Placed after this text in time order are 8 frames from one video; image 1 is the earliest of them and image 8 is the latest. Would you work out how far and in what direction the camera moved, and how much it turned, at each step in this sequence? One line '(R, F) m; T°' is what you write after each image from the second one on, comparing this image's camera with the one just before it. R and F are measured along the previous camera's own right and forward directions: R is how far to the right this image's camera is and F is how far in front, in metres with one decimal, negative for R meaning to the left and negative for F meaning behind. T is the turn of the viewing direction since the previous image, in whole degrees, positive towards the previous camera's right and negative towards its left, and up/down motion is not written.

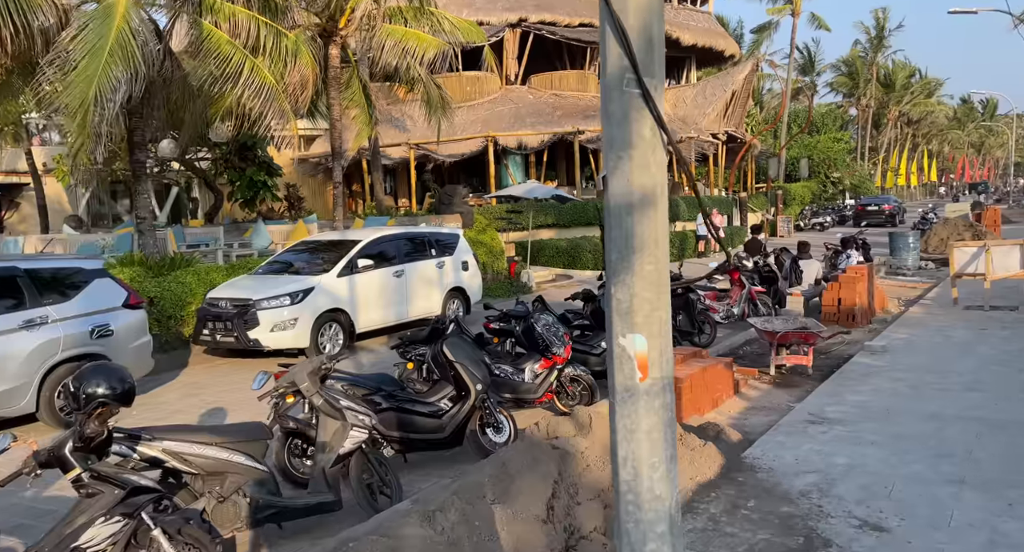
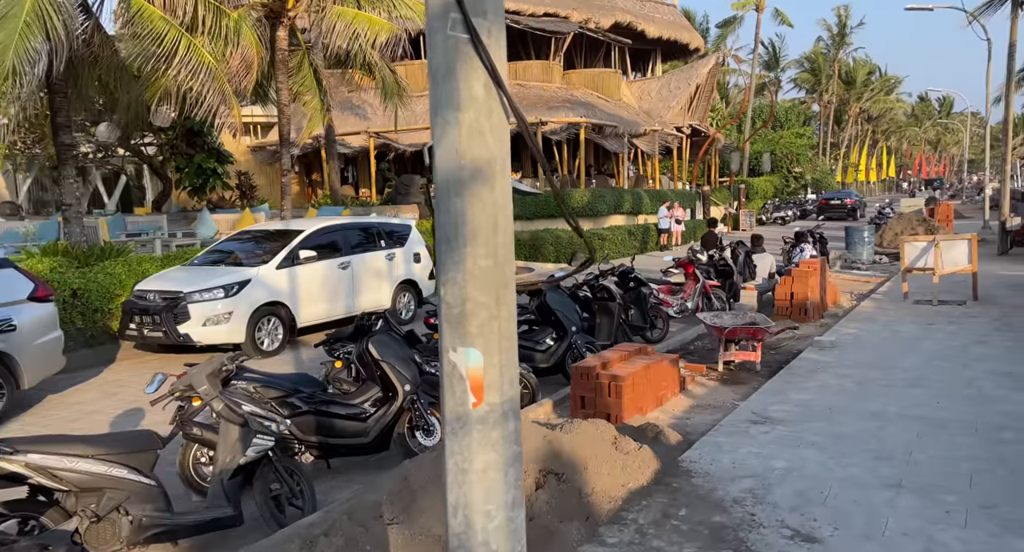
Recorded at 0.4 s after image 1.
(+0.2, +0.2) m; +2°
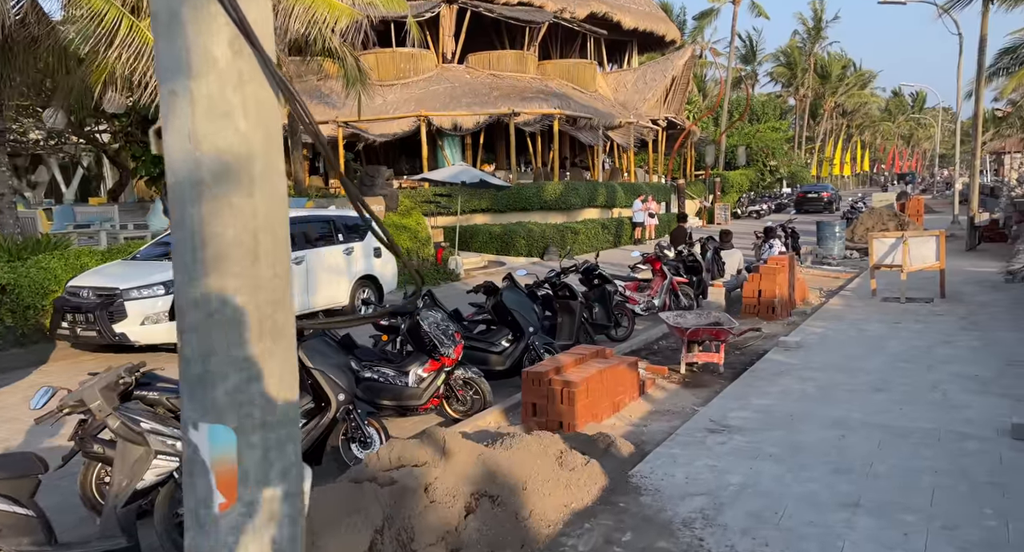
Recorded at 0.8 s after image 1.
(+0.2, +0.3) m; +2°
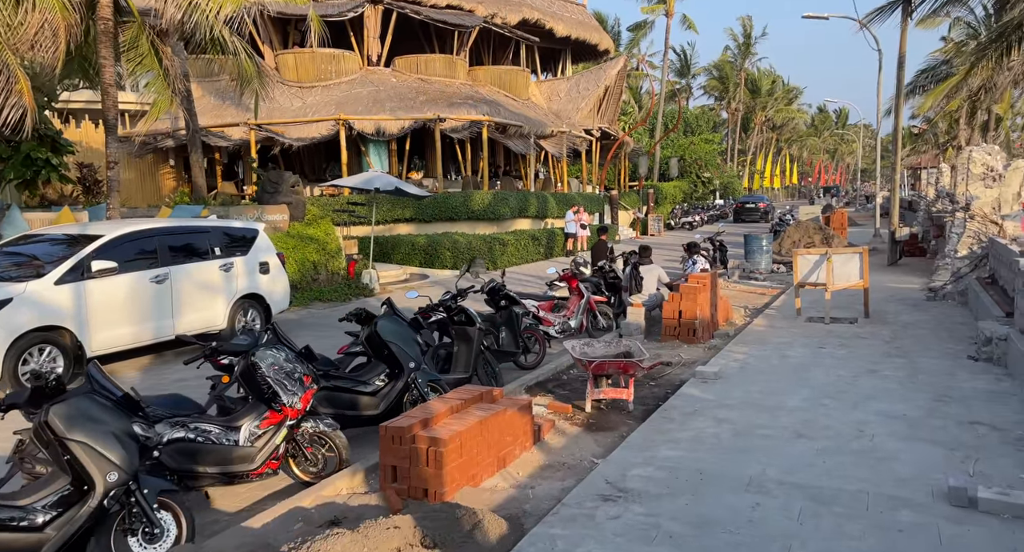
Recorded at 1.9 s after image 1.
(+0.4, +0.8) m; +5°
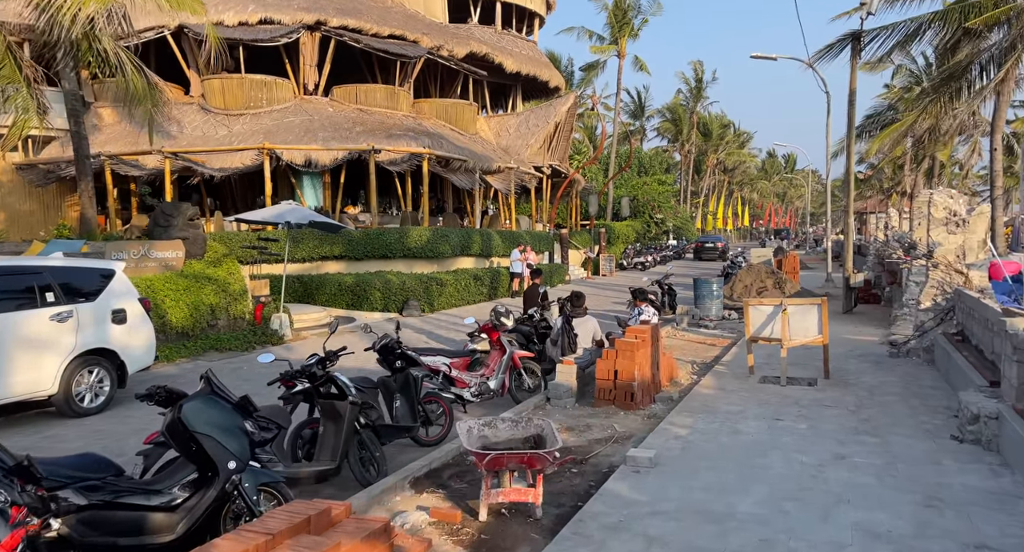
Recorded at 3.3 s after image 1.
(+0.5, +1.4) m; +3°
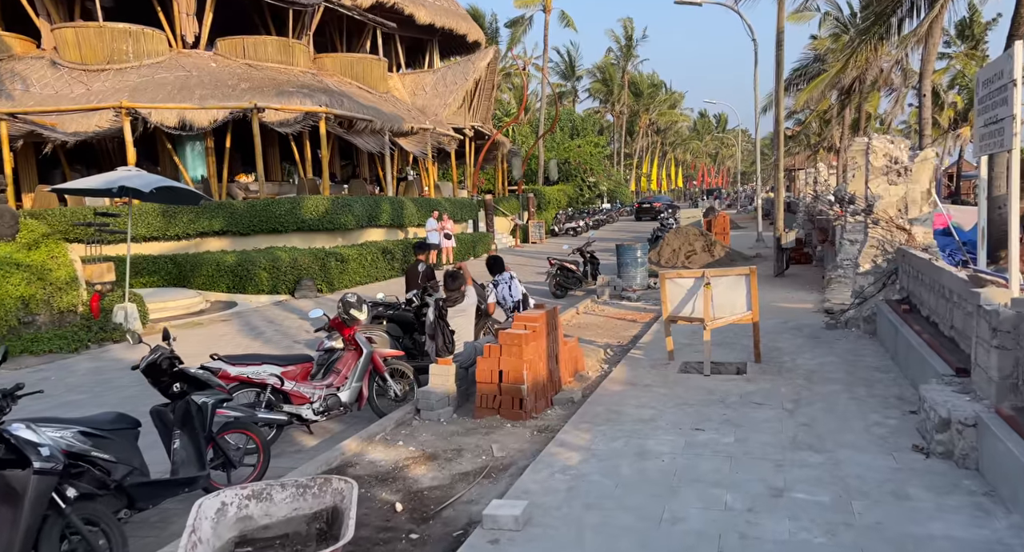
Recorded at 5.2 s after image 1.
(+0.7, +1.8) m; +4°
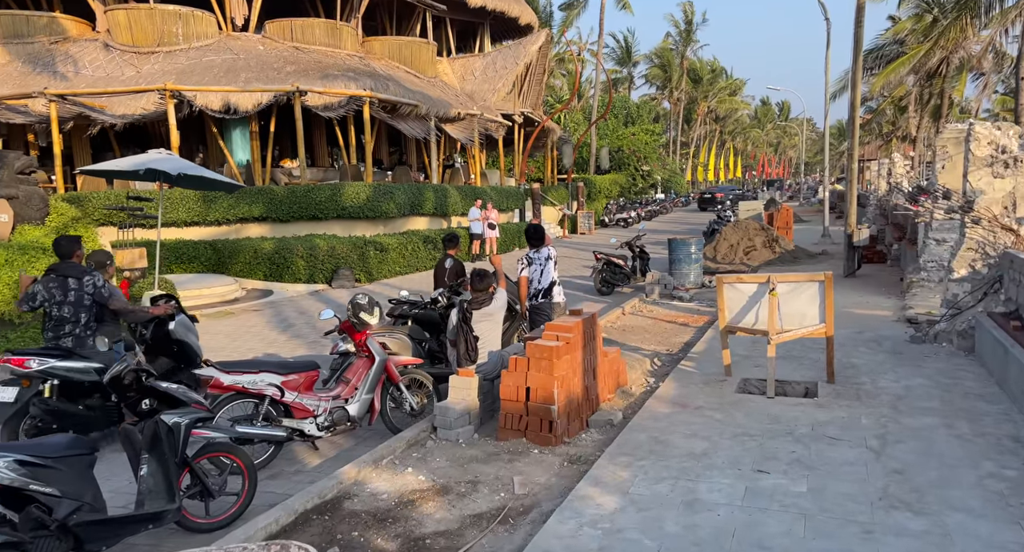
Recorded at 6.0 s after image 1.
(+0.1, +0.8) m; -4°
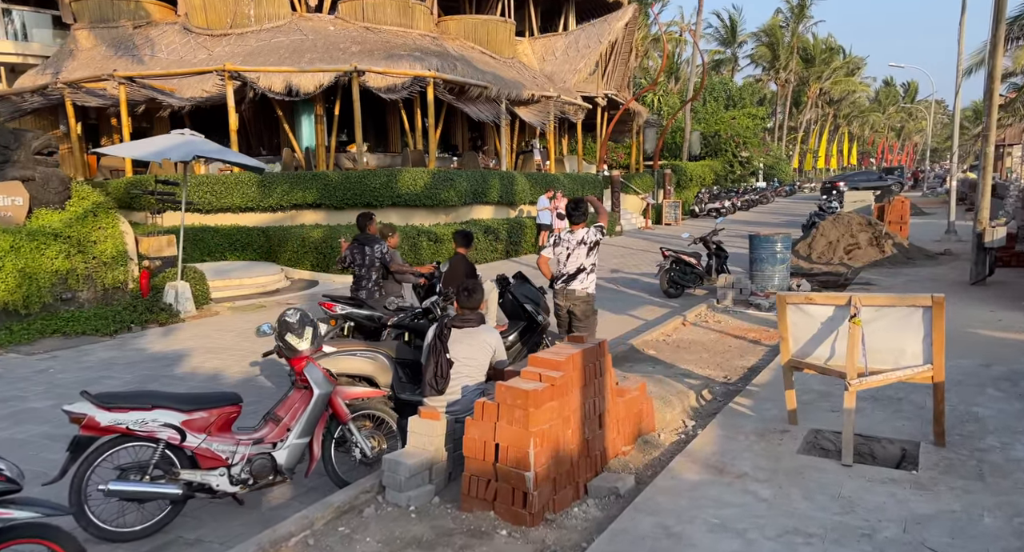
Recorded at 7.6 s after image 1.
(+0.7, +1.5) m; -7°
